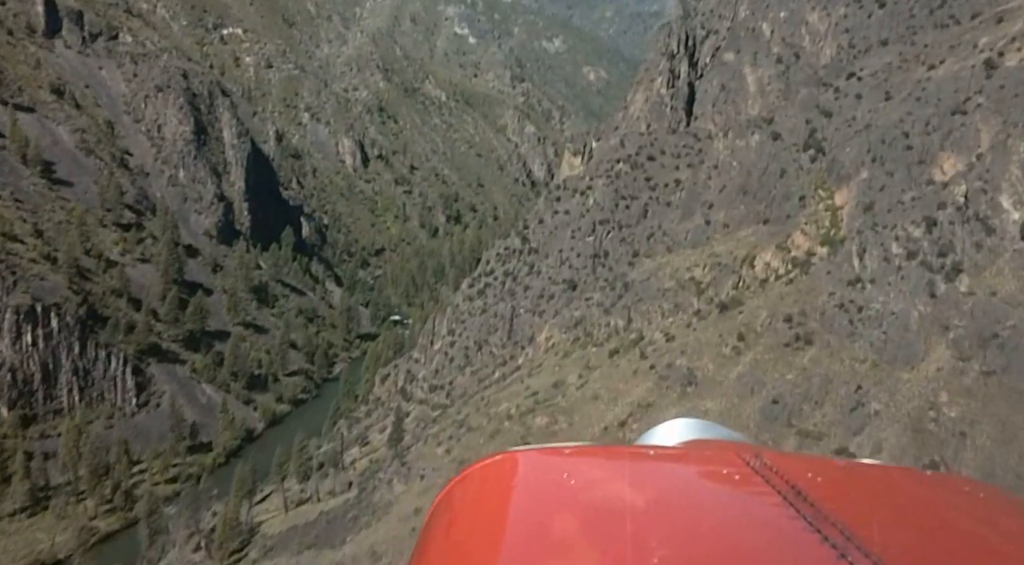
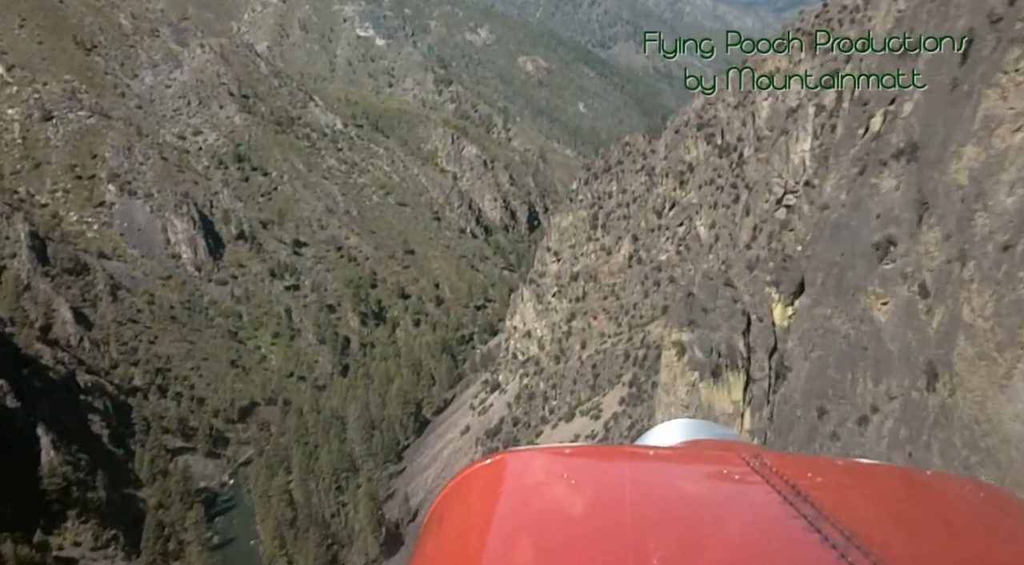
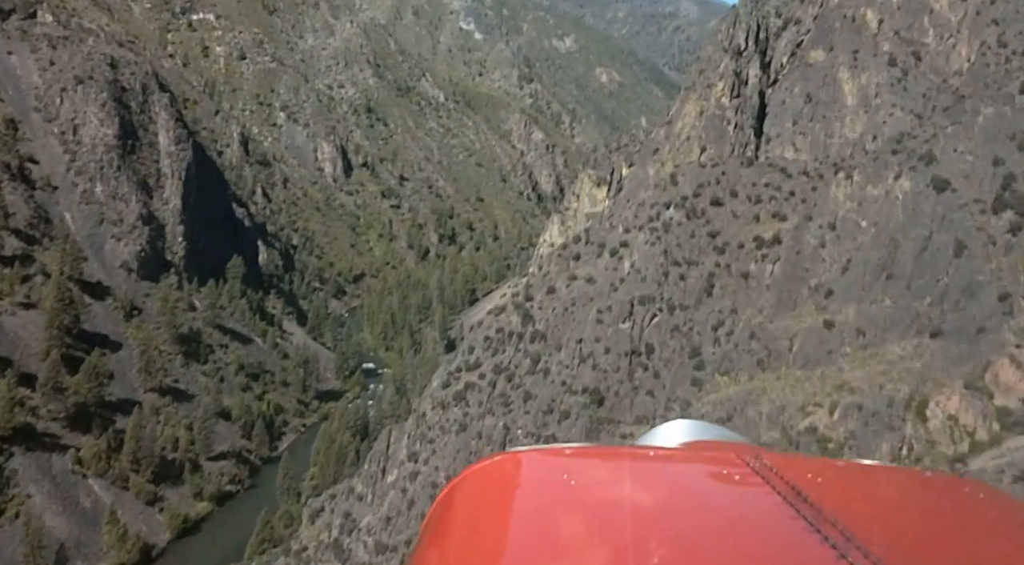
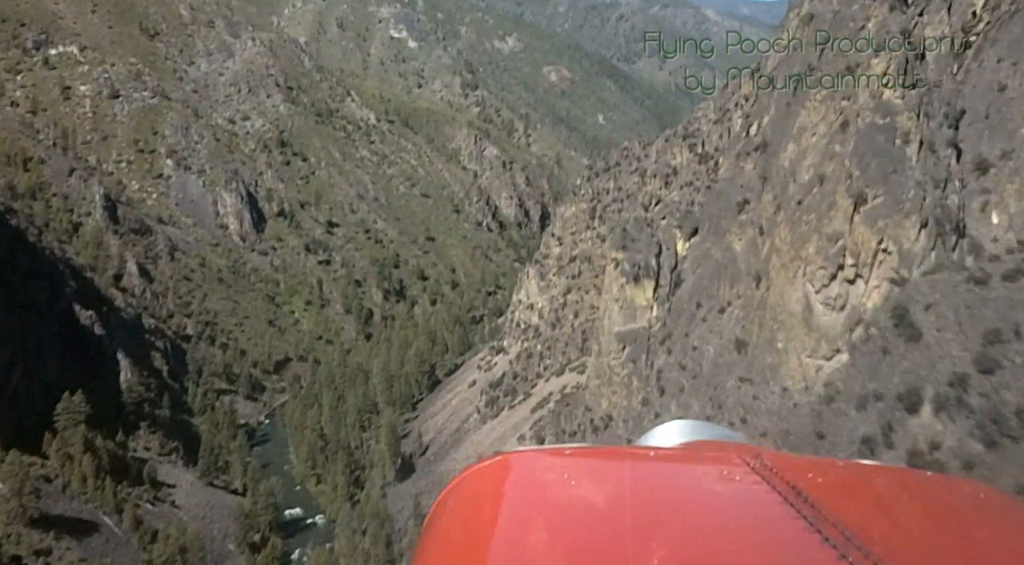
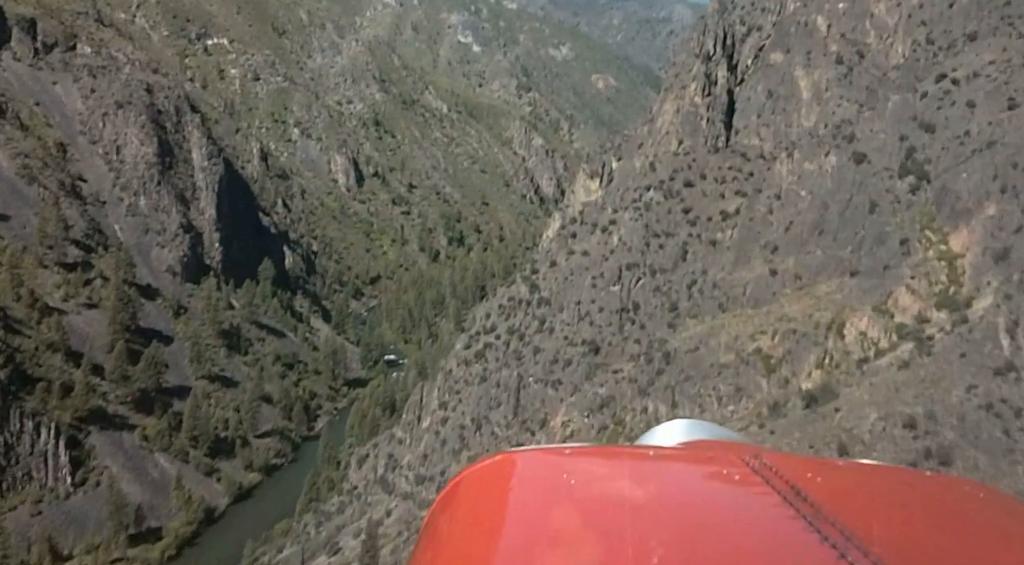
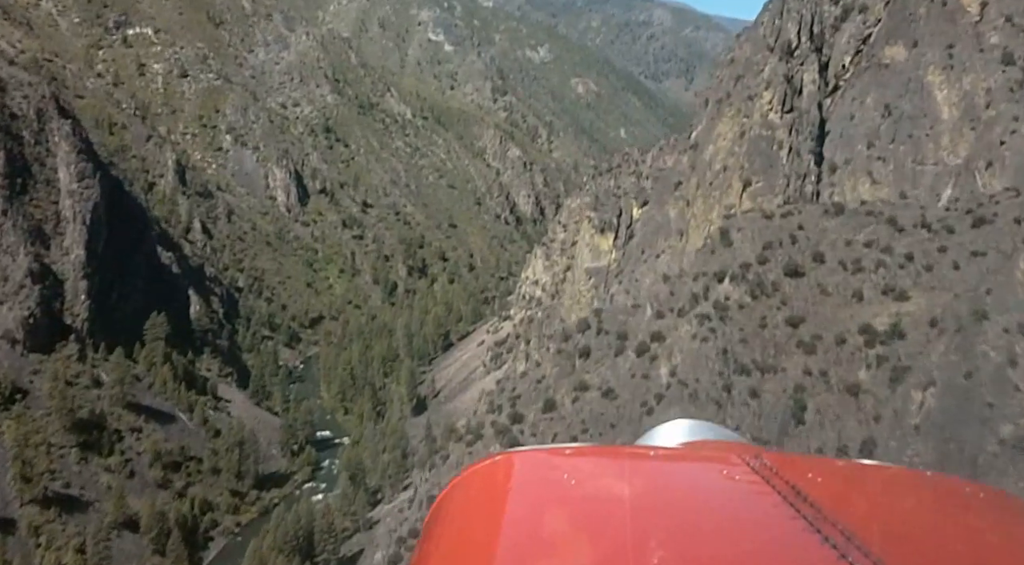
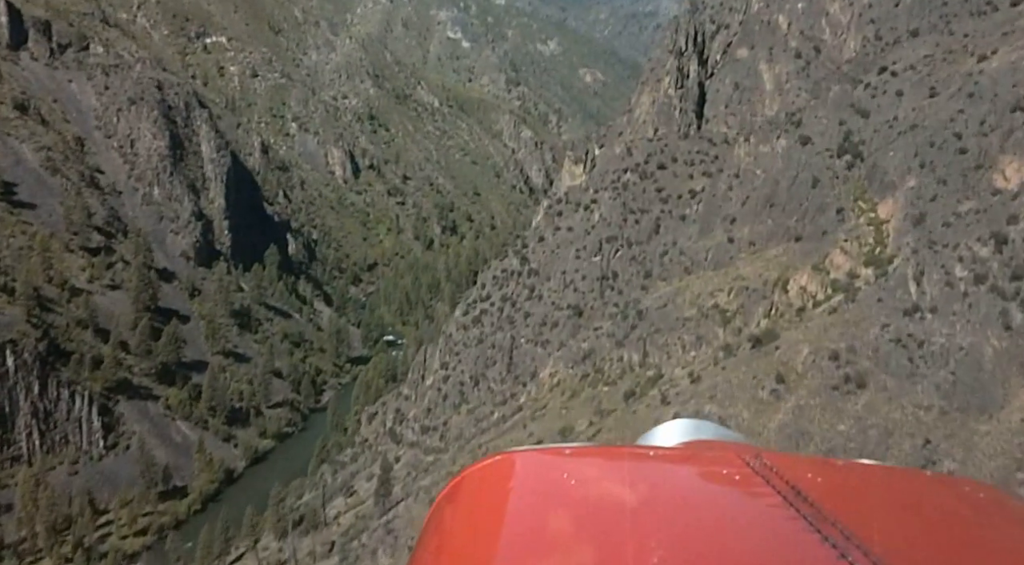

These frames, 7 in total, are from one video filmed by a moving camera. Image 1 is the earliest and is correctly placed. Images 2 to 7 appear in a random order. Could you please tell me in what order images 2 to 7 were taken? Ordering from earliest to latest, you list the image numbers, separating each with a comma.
7, 5, 3, 6, 4, 2
